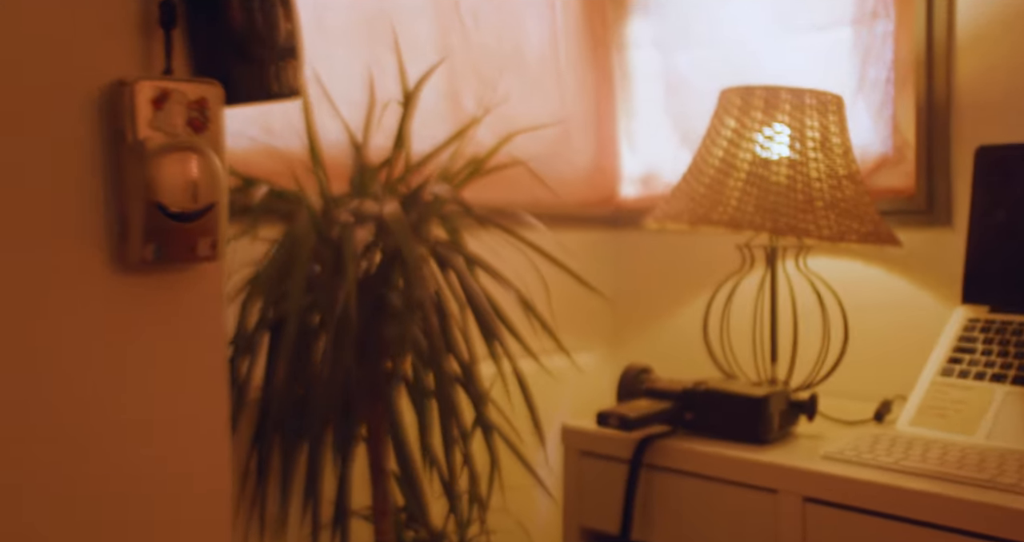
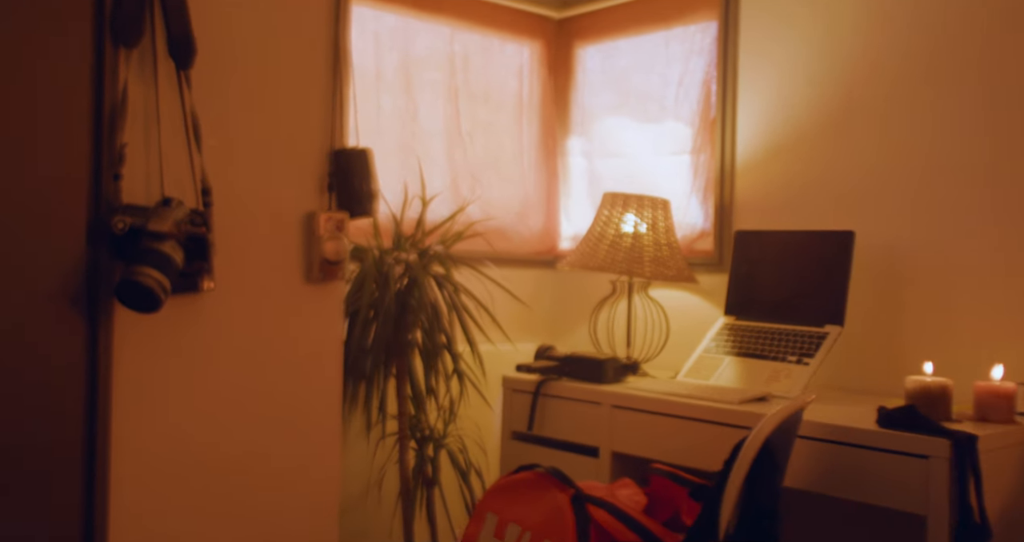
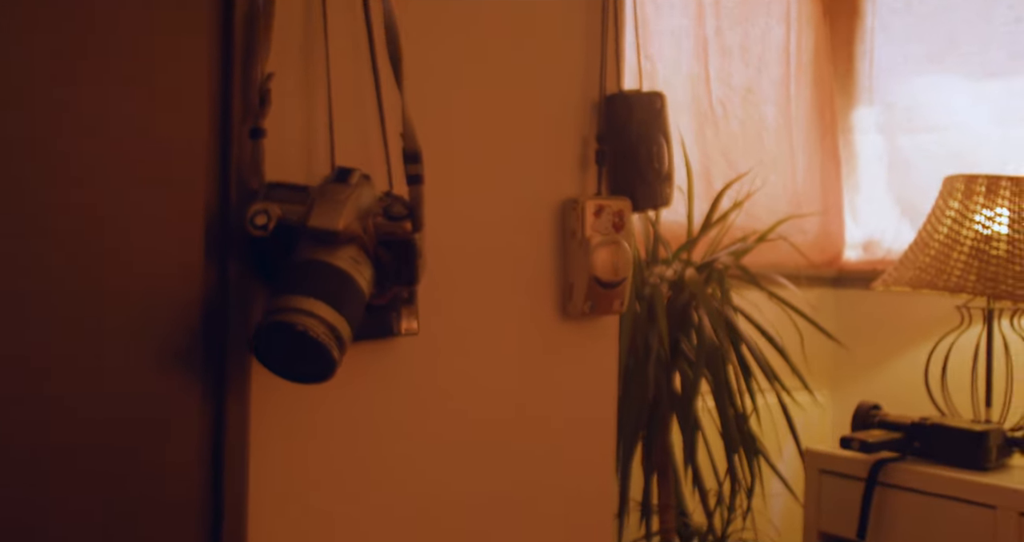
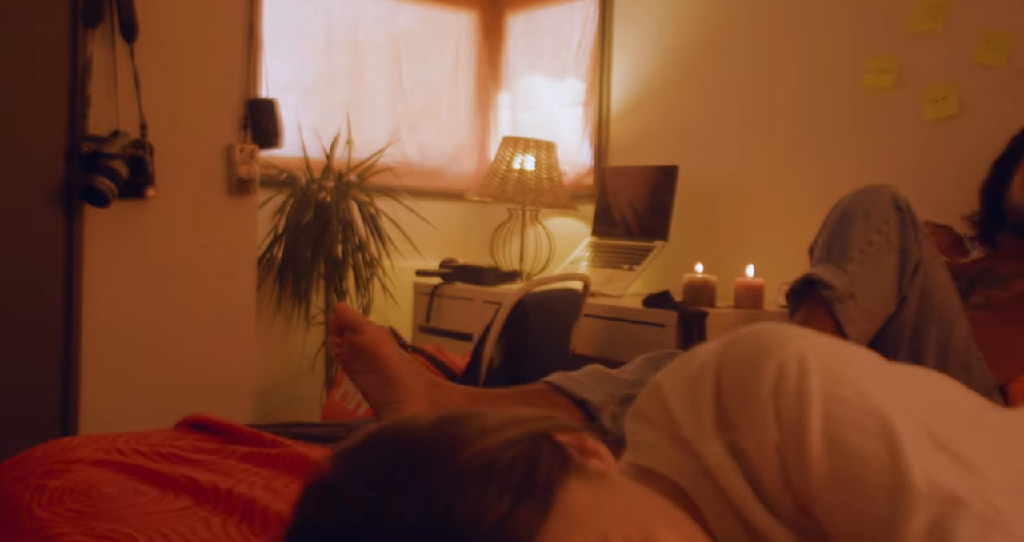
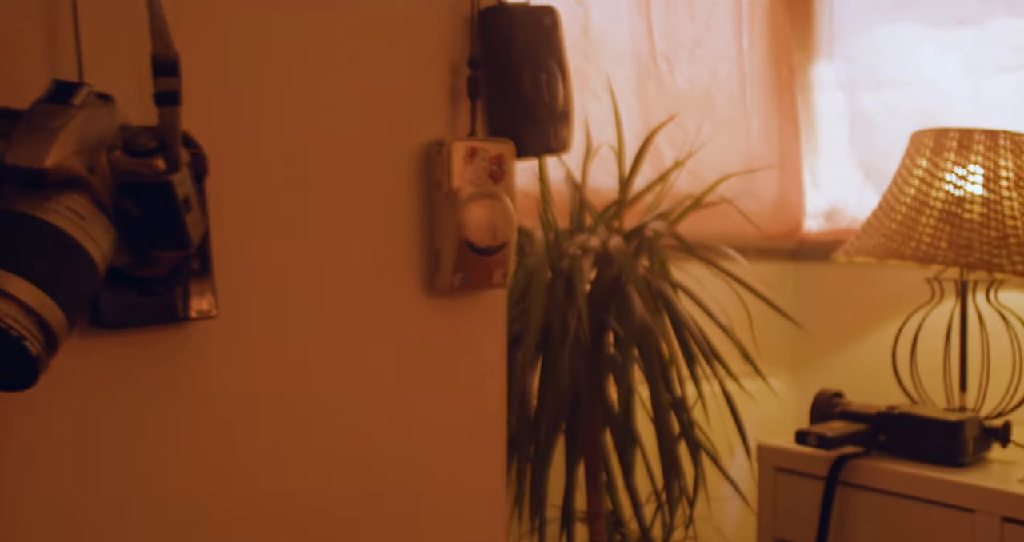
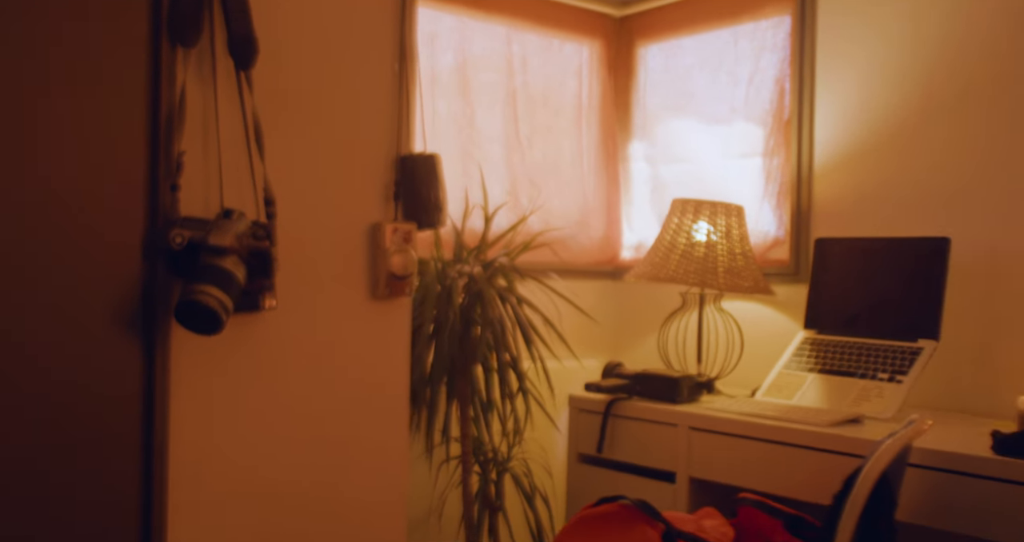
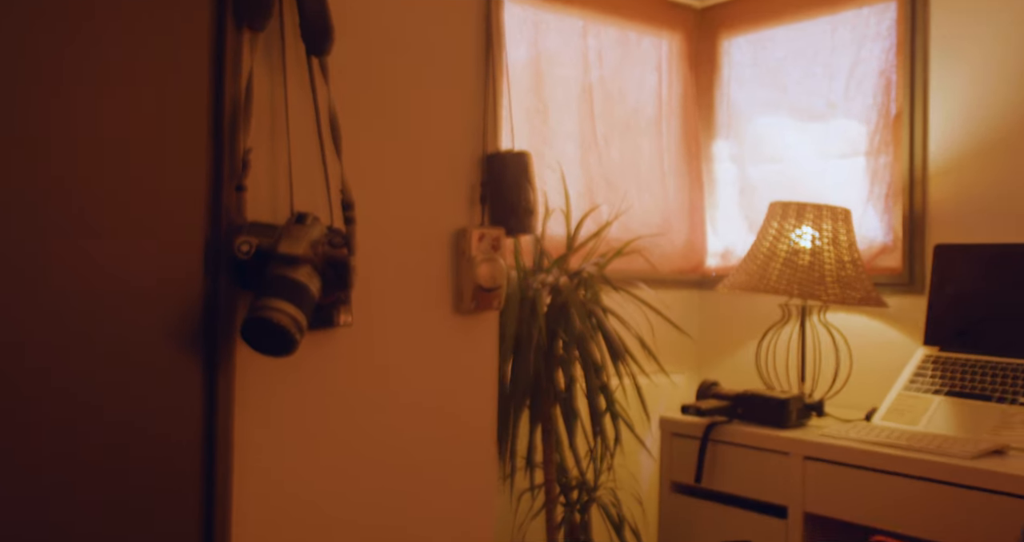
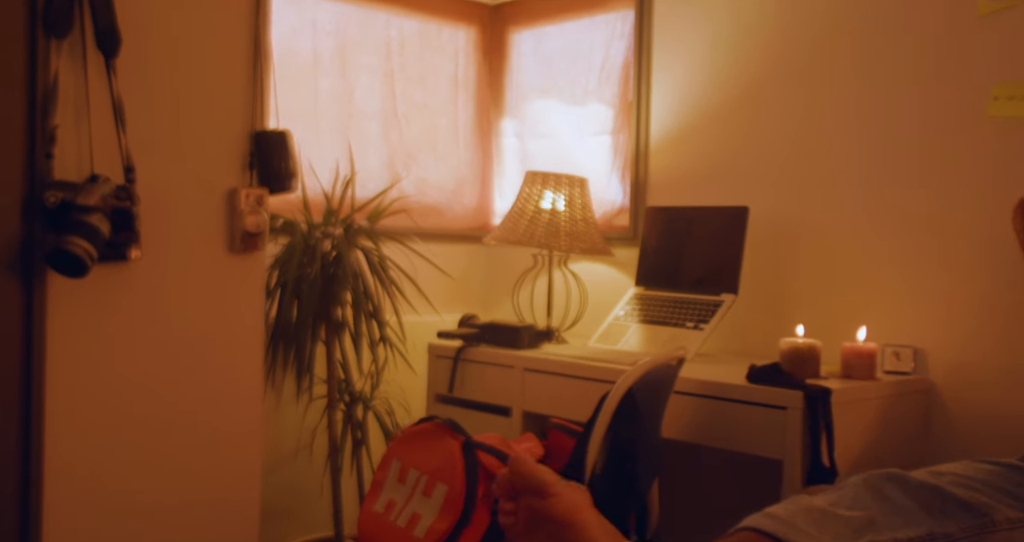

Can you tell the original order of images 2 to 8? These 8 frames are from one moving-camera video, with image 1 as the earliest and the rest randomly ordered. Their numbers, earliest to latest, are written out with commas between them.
5, 3, 7, 6, 2, 8, 4
